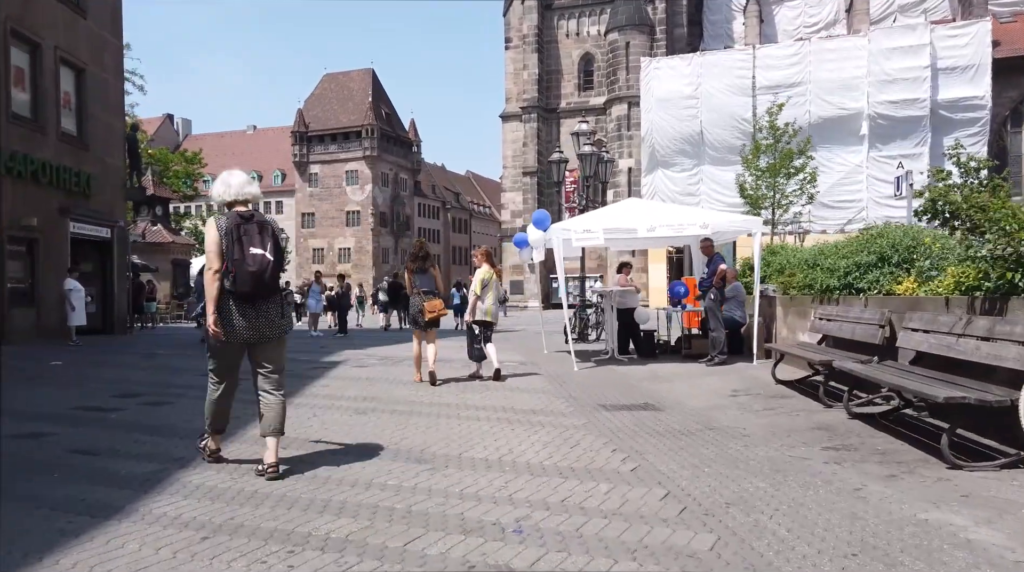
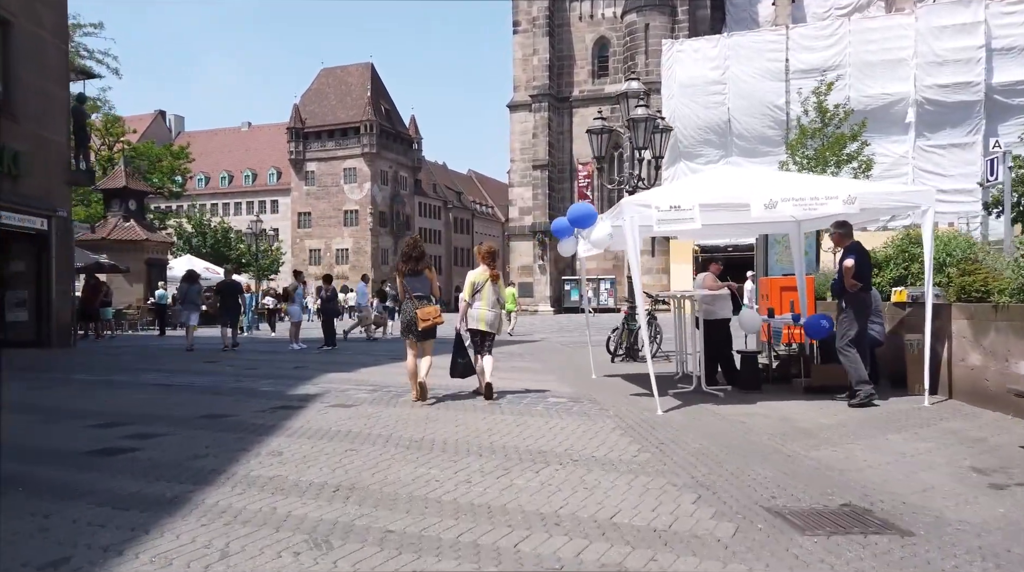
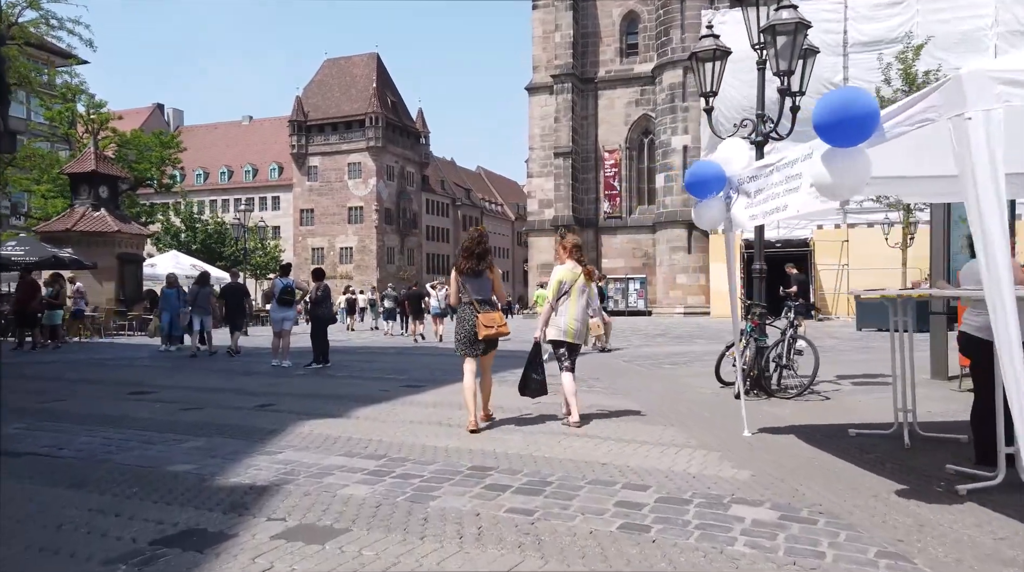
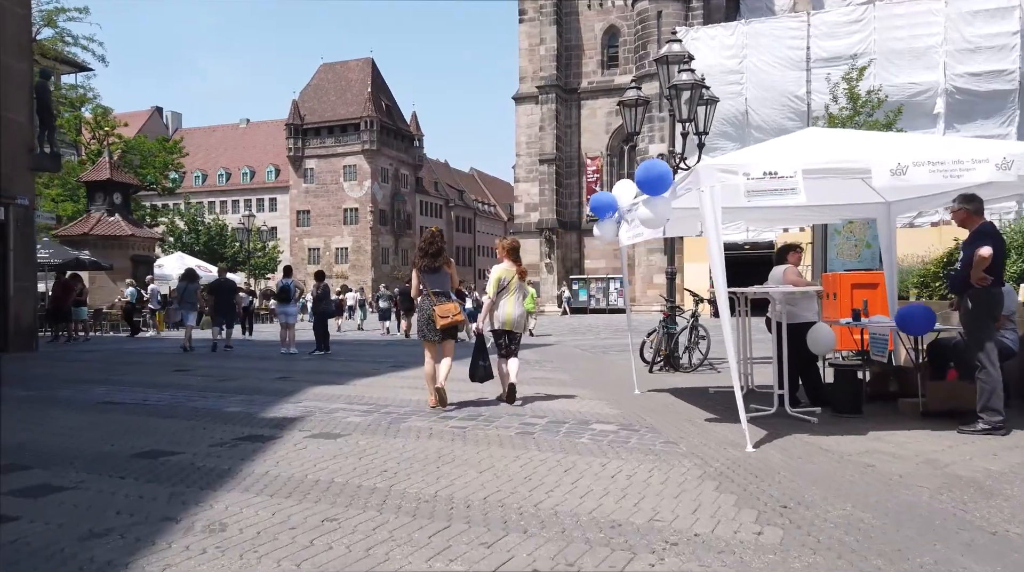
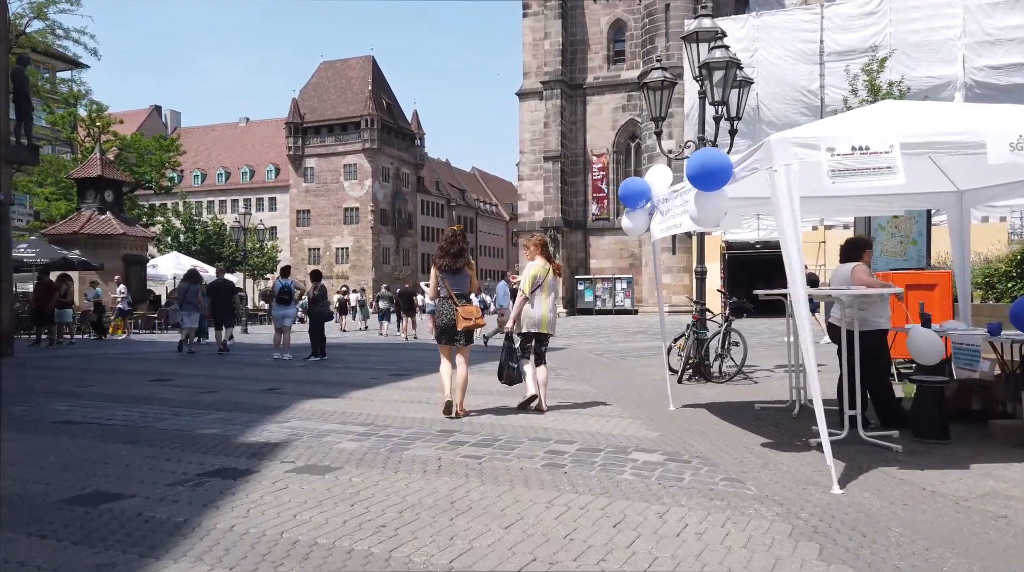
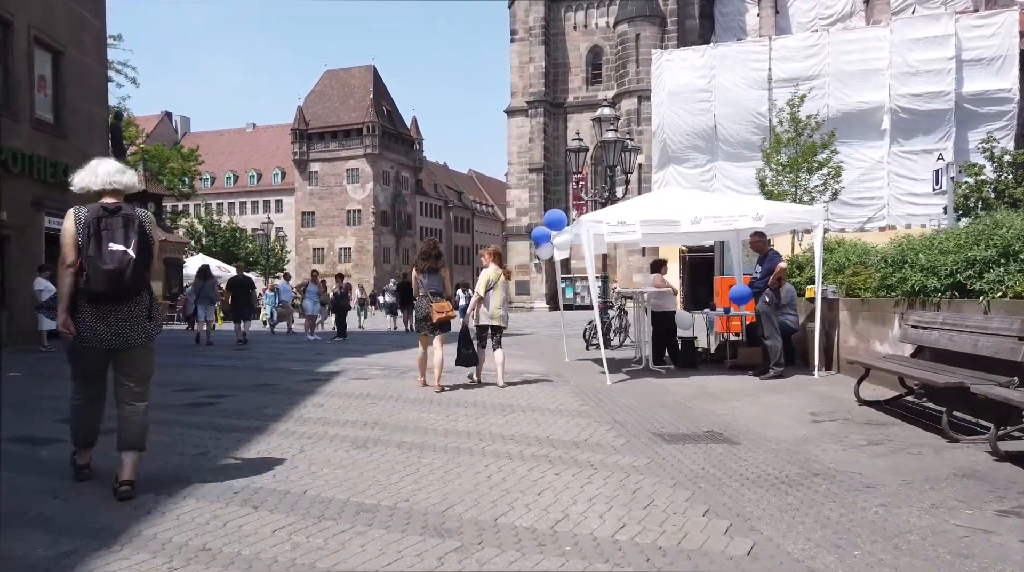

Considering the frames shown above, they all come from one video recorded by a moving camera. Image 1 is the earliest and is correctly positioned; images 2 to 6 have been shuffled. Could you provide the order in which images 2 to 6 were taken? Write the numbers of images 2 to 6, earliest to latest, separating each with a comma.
6, 2, 4, 5, 3
